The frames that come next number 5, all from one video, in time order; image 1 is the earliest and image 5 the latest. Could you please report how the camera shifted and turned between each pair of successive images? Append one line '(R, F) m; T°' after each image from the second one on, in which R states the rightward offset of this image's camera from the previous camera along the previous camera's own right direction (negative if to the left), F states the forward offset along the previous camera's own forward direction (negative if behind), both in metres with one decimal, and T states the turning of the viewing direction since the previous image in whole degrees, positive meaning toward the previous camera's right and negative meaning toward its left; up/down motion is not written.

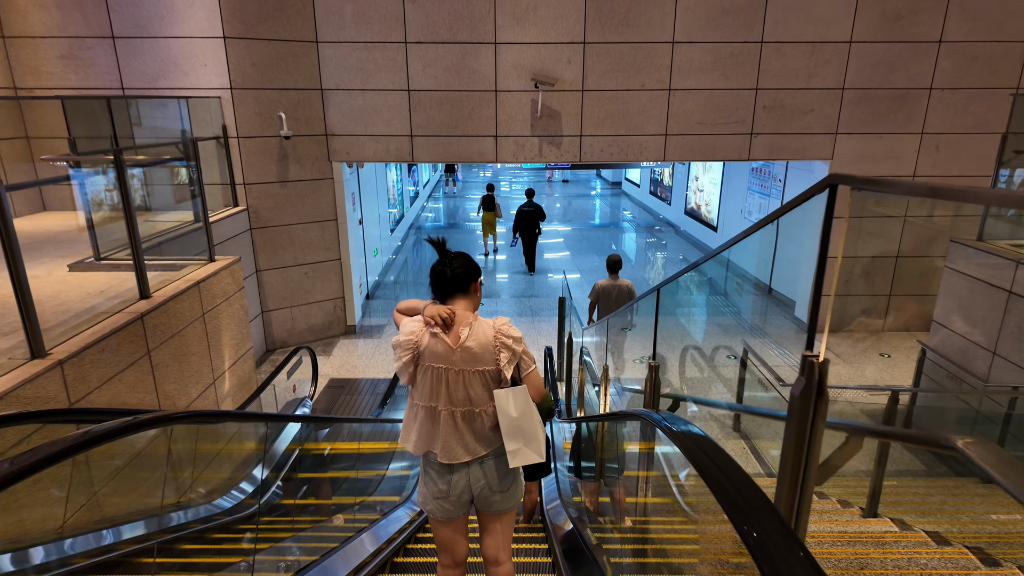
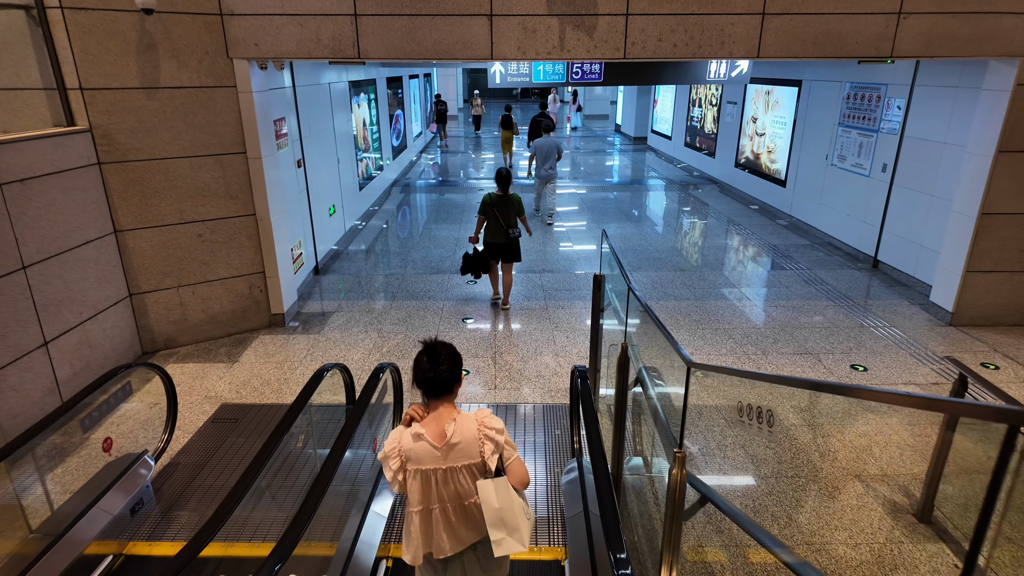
(0.0, +2.8) m; -1°
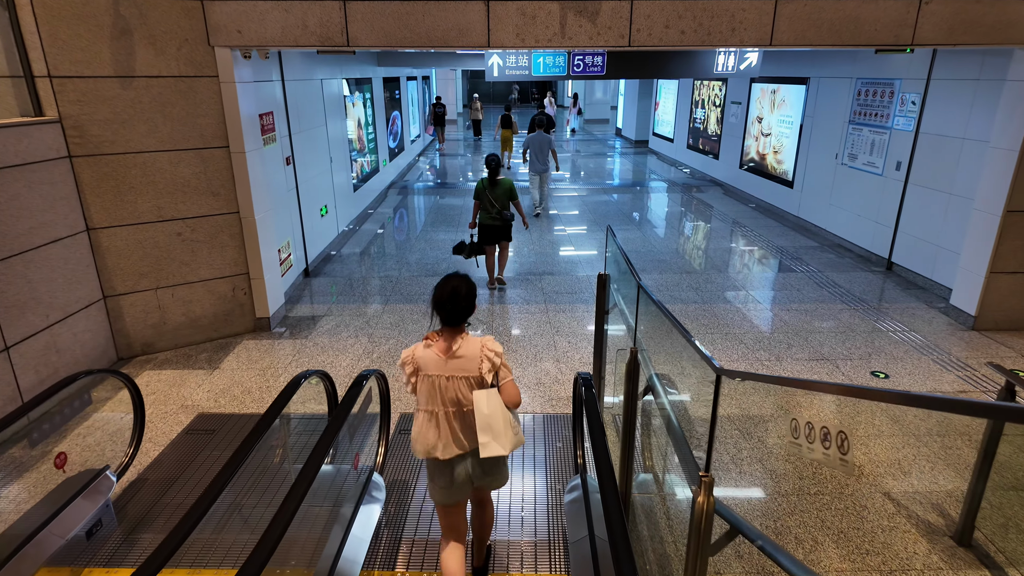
(0.0, +0.3) m; 0°
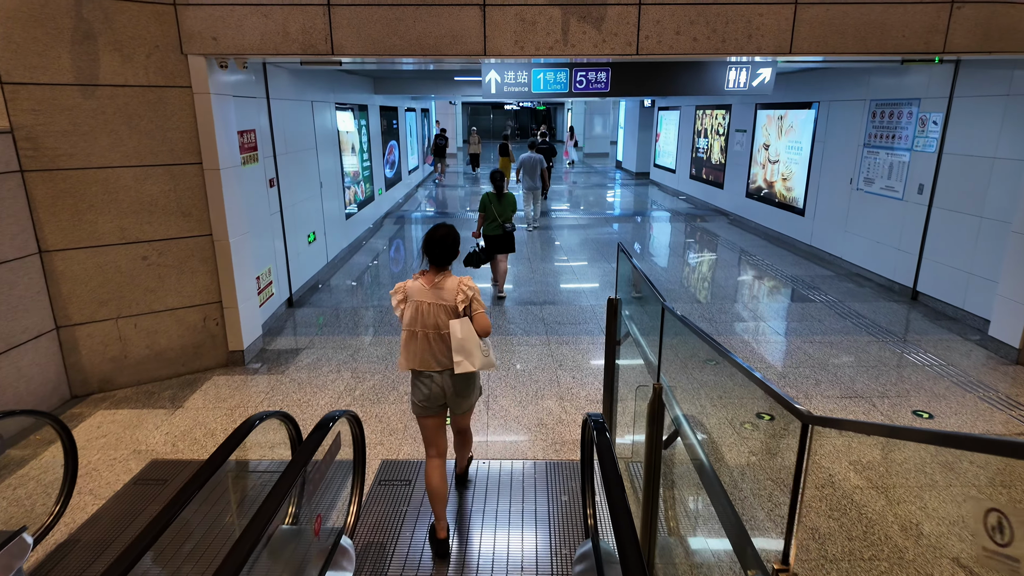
(0.0, +0.5) m; 0°
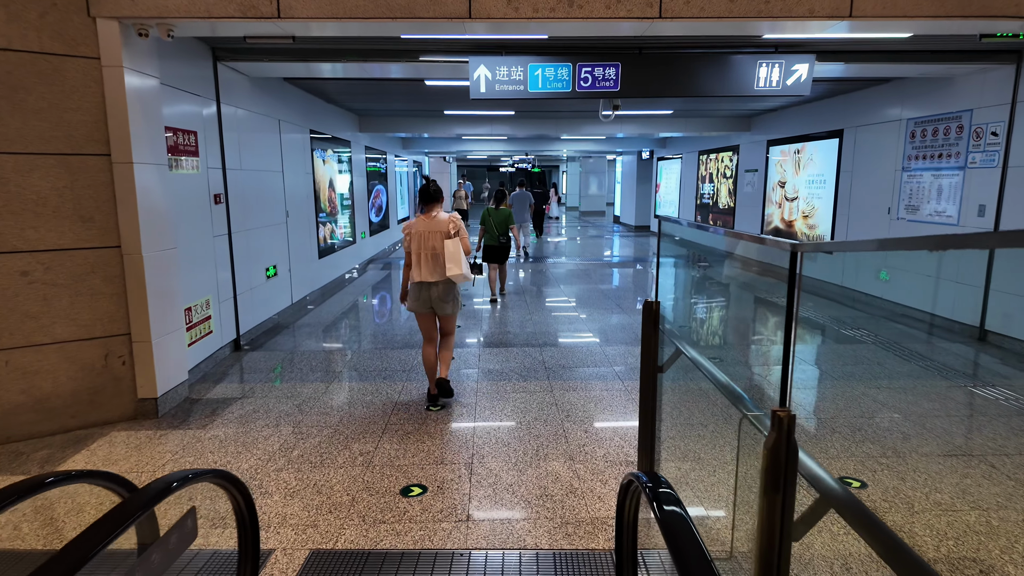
(0.0, +1.1) m; 0°
